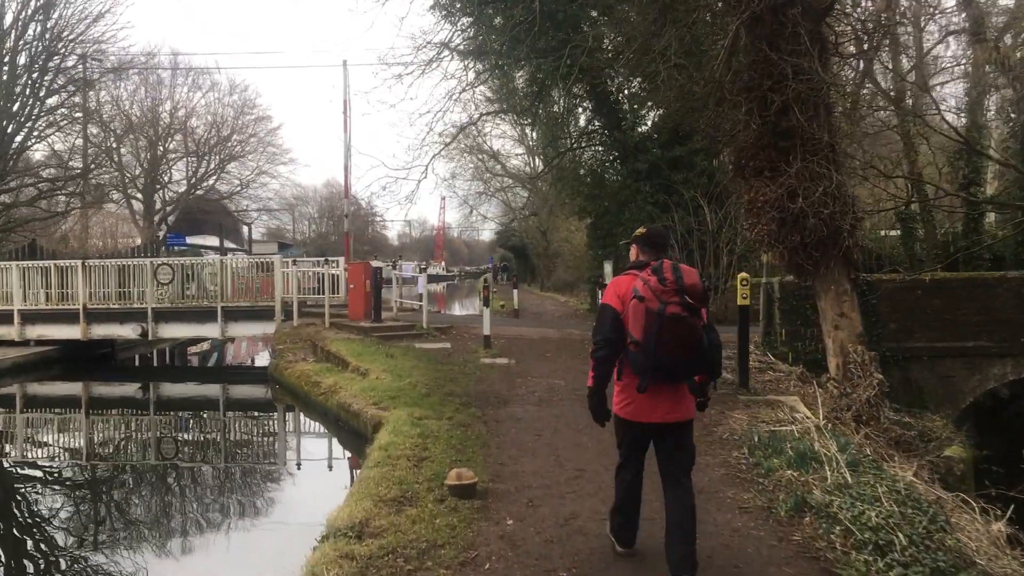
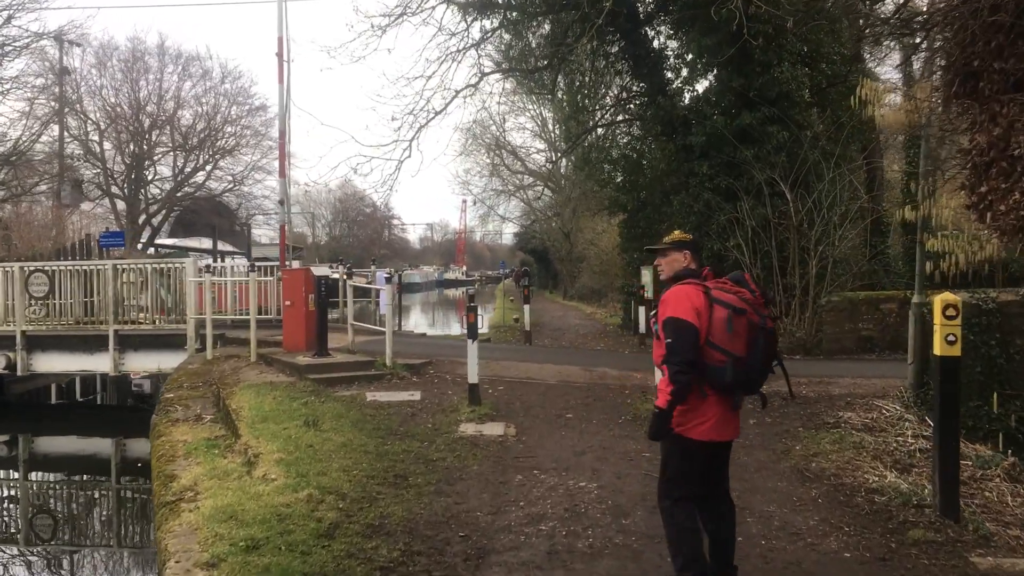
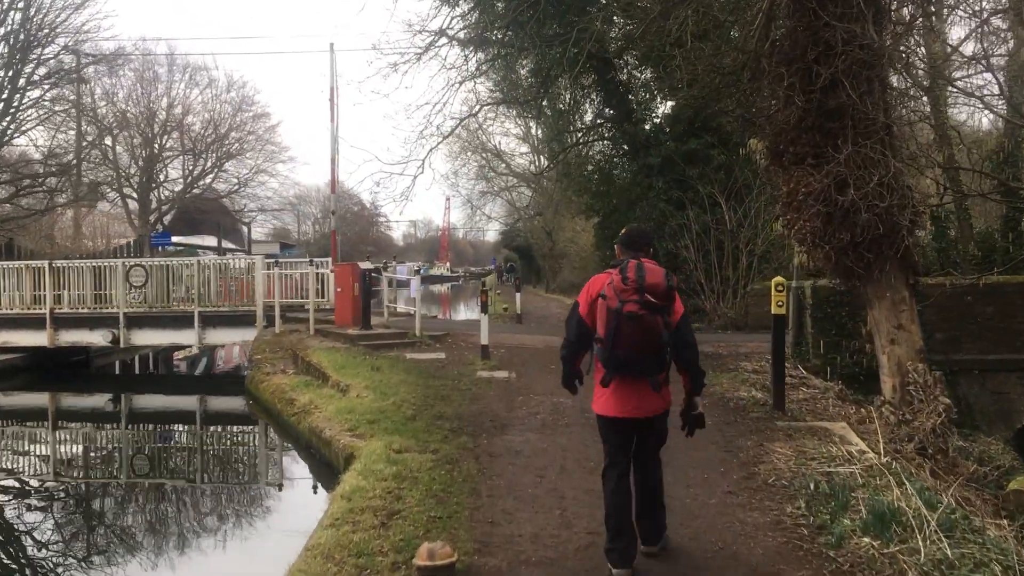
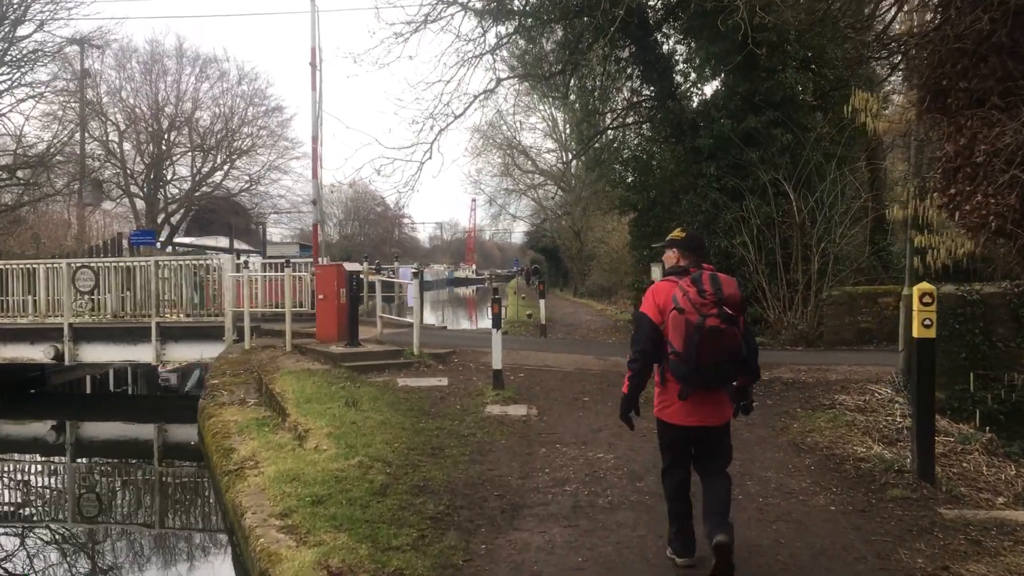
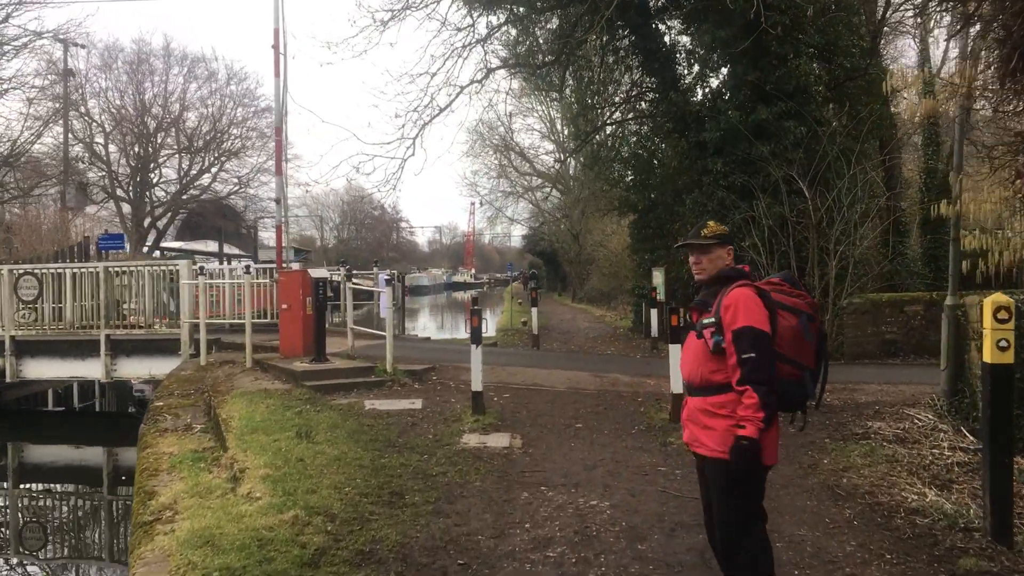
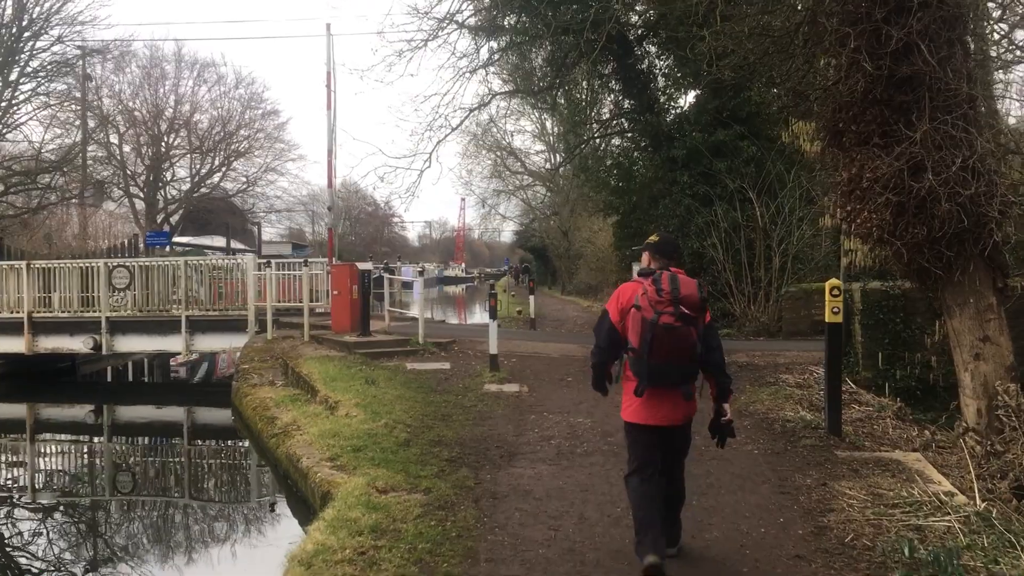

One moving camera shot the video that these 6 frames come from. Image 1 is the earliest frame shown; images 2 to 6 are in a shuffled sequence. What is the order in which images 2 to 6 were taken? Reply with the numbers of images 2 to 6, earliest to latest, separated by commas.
3, 6, 4, 2, 5
